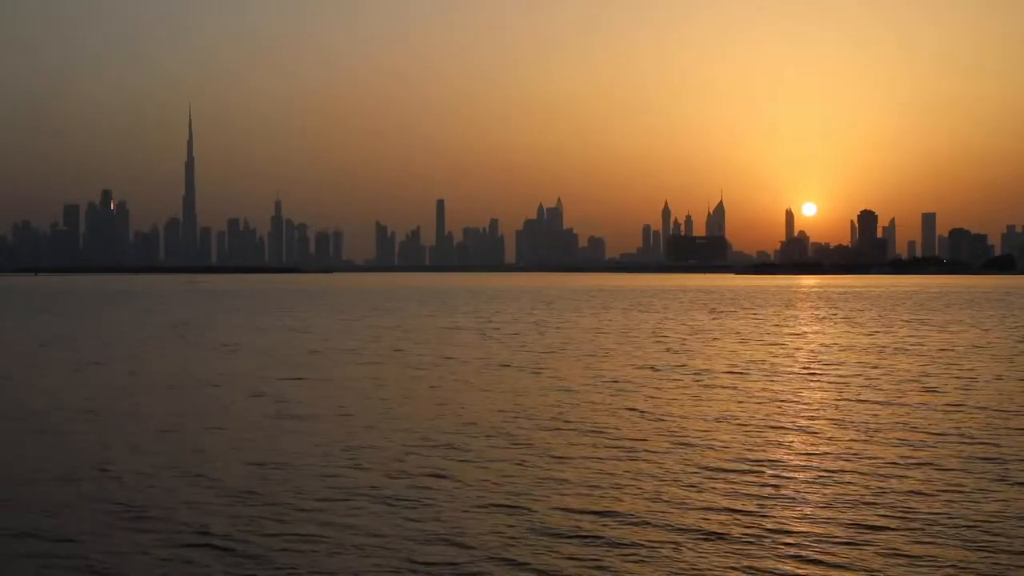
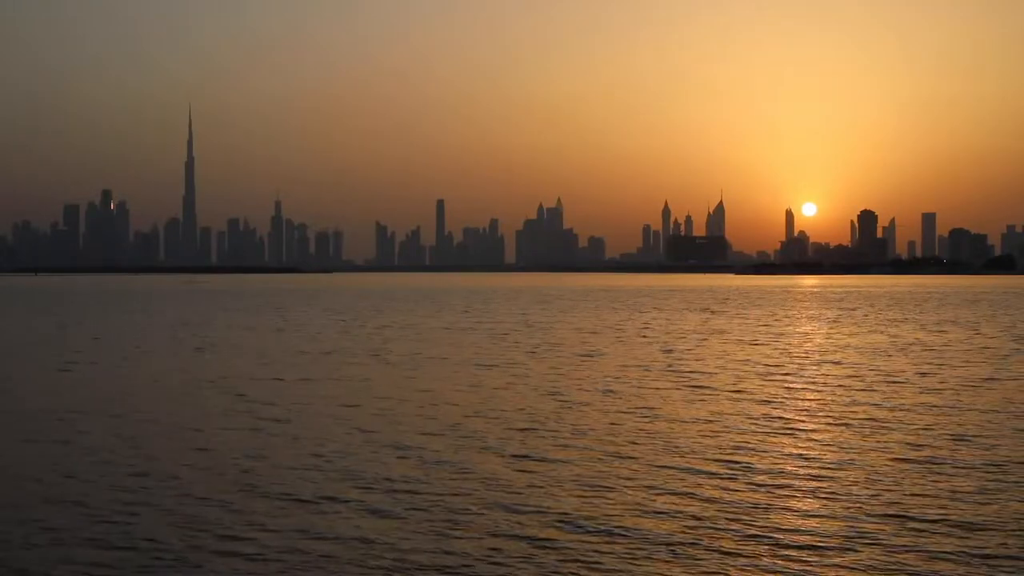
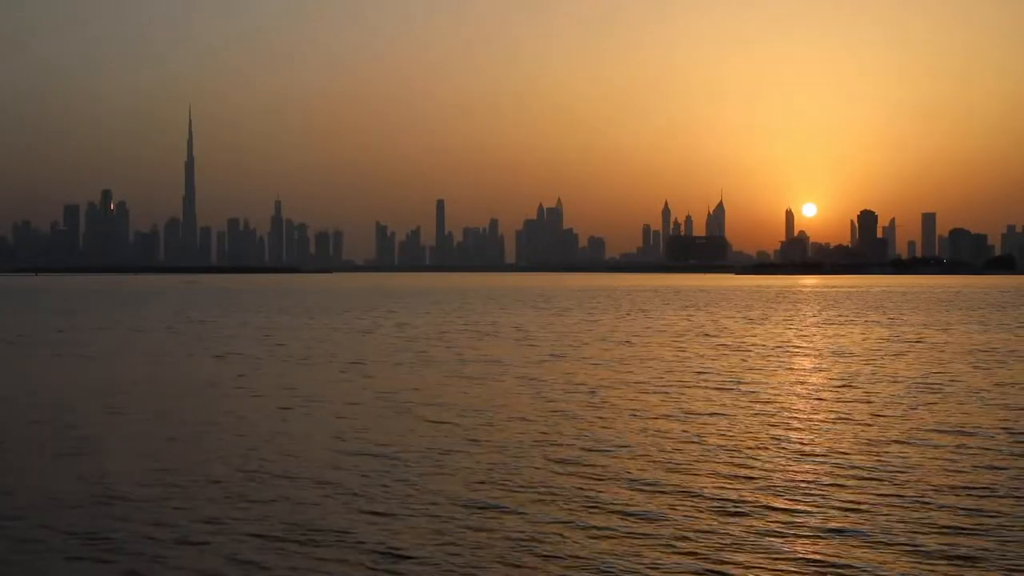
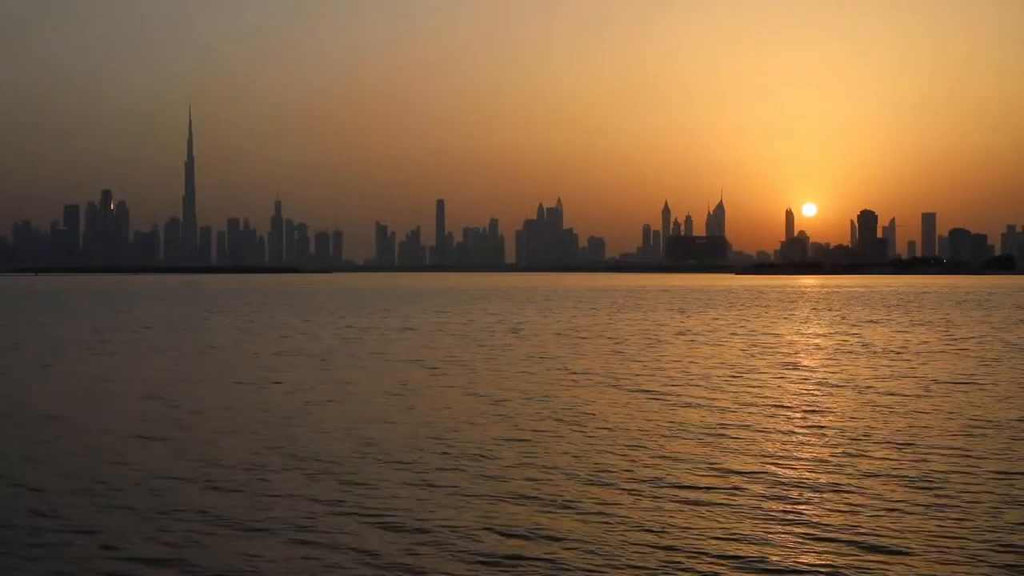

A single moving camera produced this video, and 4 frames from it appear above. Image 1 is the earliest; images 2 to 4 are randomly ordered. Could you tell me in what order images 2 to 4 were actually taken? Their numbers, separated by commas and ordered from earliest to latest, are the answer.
2, 4, 3
